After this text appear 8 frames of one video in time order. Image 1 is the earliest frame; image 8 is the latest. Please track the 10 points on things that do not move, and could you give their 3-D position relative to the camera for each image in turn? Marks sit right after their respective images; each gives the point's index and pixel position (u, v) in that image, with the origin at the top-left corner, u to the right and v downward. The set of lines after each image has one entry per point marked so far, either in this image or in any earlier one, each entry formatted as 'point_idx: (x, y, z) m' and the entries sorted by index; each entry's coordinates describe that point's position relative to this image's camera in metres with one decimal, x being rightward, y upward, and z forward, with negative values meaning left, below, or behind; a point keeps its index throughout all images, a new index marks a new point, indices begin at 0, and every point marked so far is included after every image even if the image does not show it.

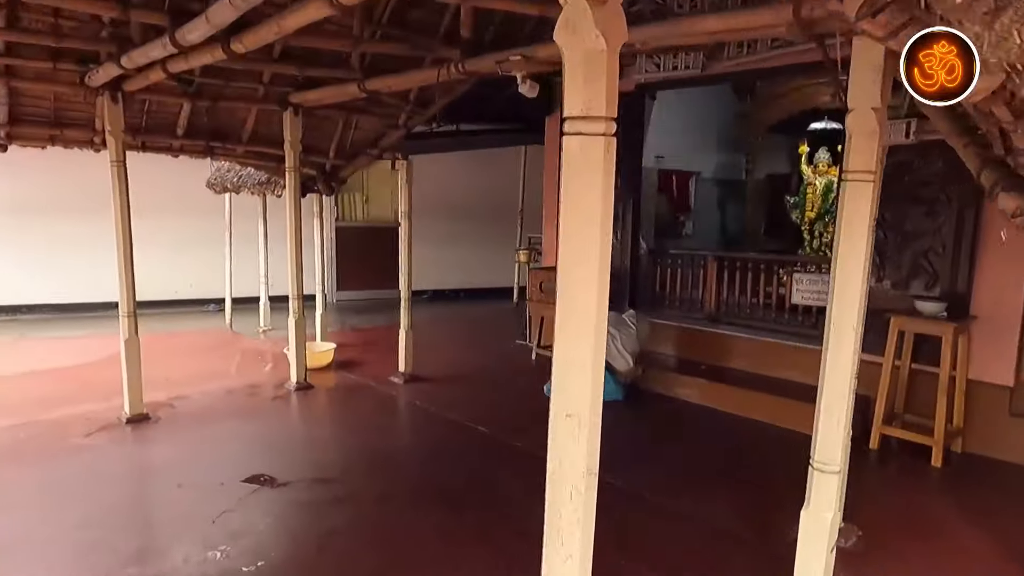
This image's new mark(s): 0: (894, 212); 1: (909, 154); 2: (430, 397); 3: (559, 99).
0: (+2.4, +0.5, +4.1) m
1: (+2.4, +0.8, +4.0) m
2: (-0.6, -0.8, +4.8) m
3: (+0.4, +1.7, +6.1) m
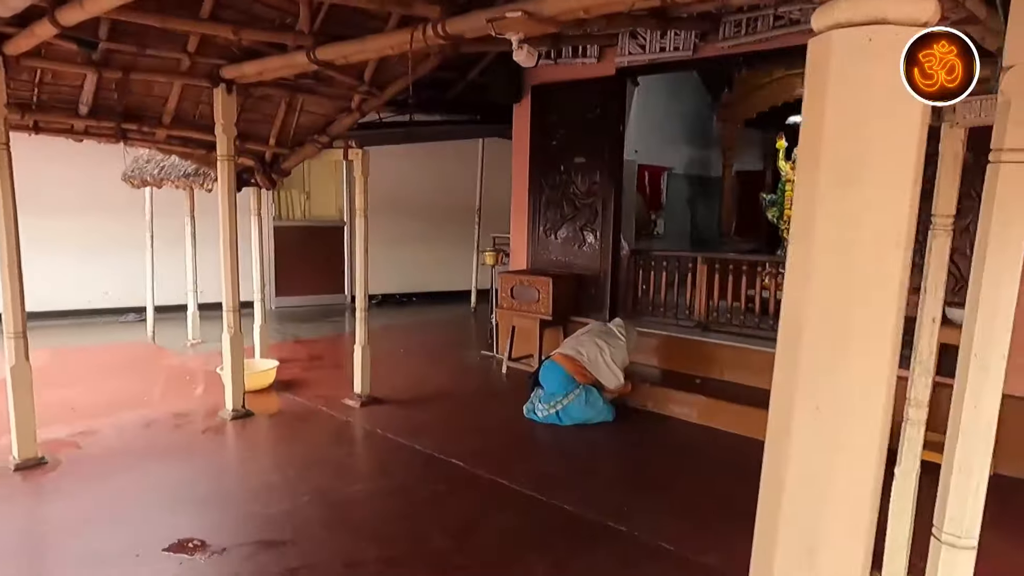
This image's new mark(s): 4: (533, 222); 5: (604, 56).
0: (+2.3, +0.4, +3.7) m
1: (+2.3, +0.8, +3.7) m
2: (-0.8, -0.9, +4.2) m
3: (+0.1, +1.7, +5.5) m
4: (+0.2, +0.6, +5.6) m
5: (+0.7, +1.7, +5.0) m
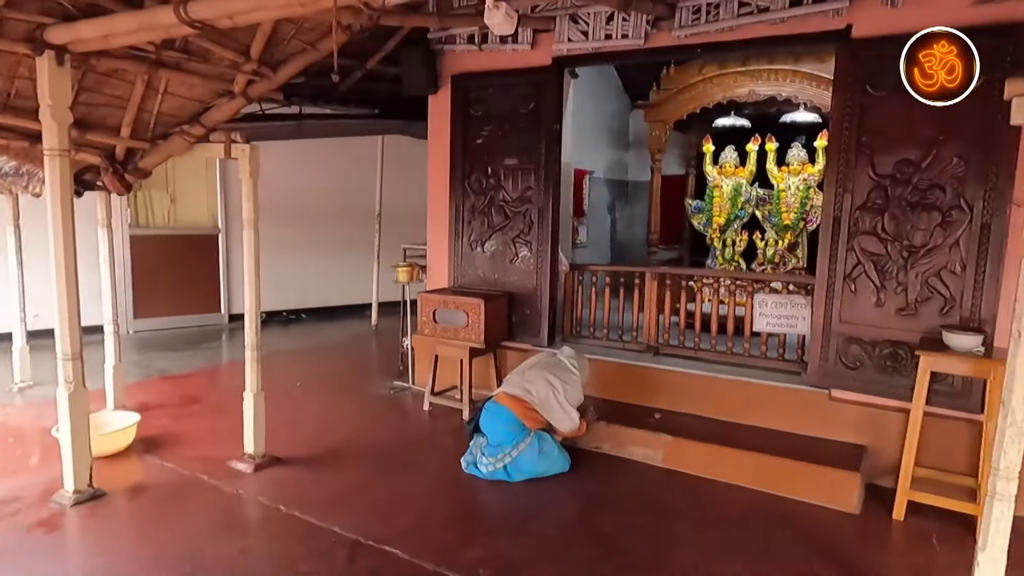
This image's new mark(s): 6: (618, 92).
0: (+2.0, +0.3, +3.4) m
1: (+2.0, +0.7, +3.3) m
2: (-1.1, -1.0, +3.3) m
3: (-0.5, +1.5, +4.8) m
4: (-0.4, +0.4, +4.8) m
5: (+0.2, +1.6, +4.4) m
6: (+1.1, +2.1, +6.9) m
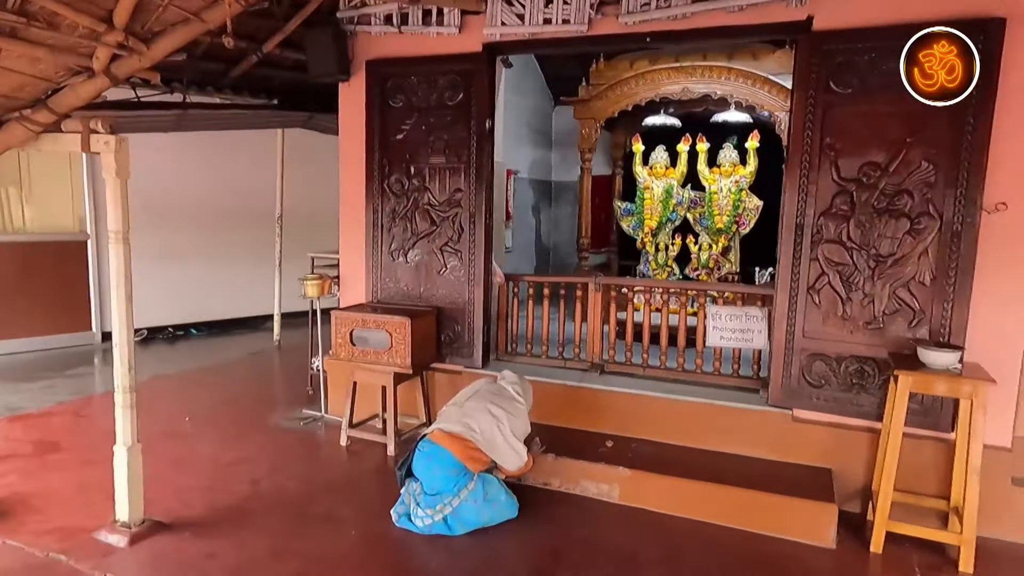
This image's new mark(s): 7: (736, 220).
0: (+1.7, +0.3, +3.1) m
1: (+1.7, +0.6, +3.1) m
2: (-1.3, -1.1, +2.6) m
3: (-1.0, +1.4, +4.2) m
4: (-0.9, +0.3, +4.2) m
5: (-0.3, +1.5, +3.9) m
6: (+0.3, +2.0, +6.5) m
7: (+1.9, +0.6, +5.5) m
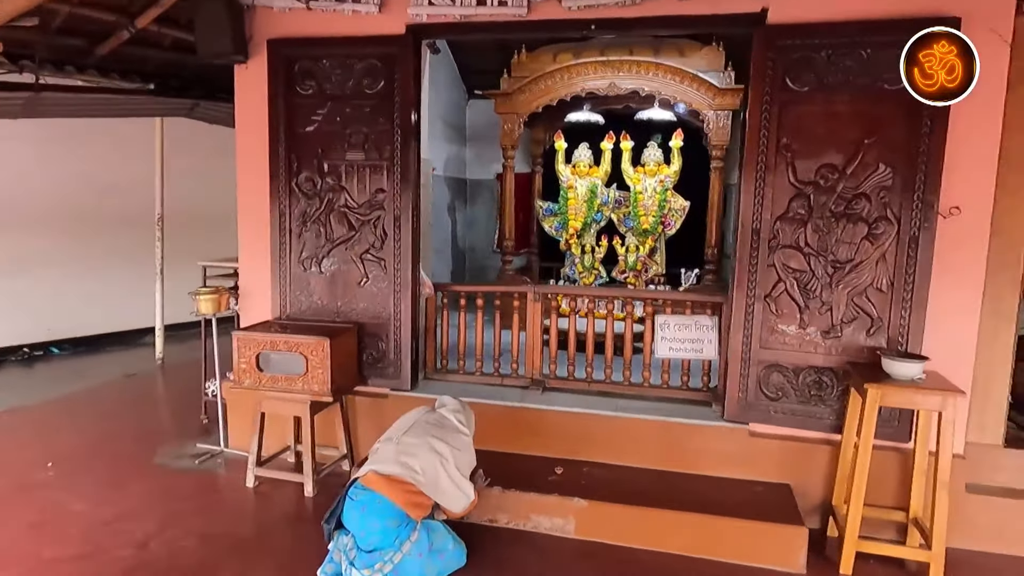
0: (+1.4, +0.2, +3.0) m
1: (+1.5, +0.6, +3.0) m
2: (-1.4, -1.2, +2.1) m
3: (-1.4, +1.4, +3.6) m
4: (-1.3, +0.2, +3.7) m
5: (-0.6, +1.5, +3.4) m
6: (-0.5, +1.9, +6.1) m
7: (+1.2, +0.5, +5.4) m
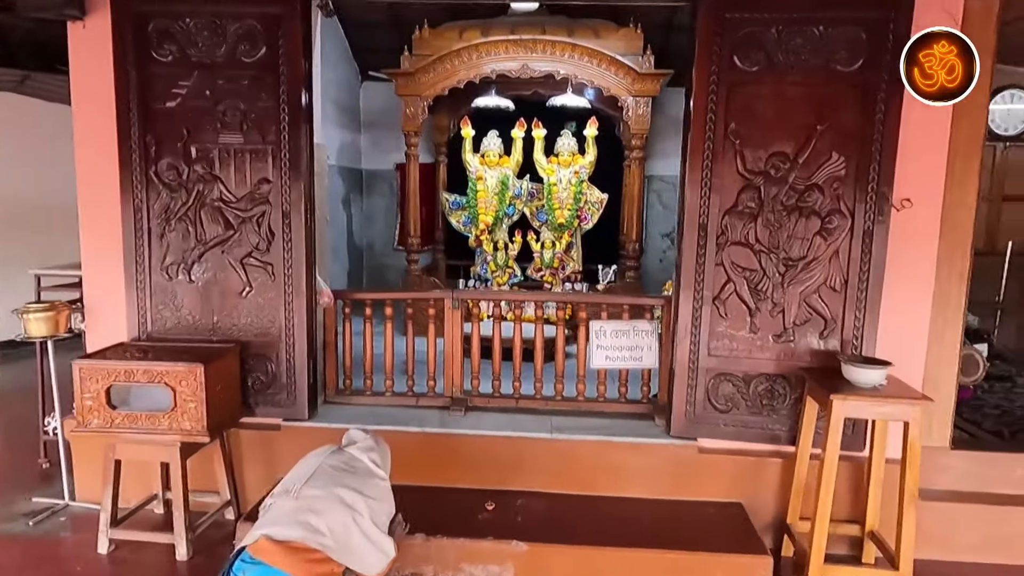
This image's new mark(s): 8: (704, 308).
0: (+1.1, +0.2, +2.7) m
1: (+1.1, +0.6, +2.7) m
2: (-1.5, -1.3, +1.4) m
3: (-1.8, +1.3, +2.9) m
4: (-1.7, +0.2, +3.0) m
5: (-1.0, +1.4, +2.8) m
6: (-1.4, +1.9, +5.5) m
7: (+0.5, +0.6, +5.0) m
8: (+0.8, -0.1, +2.8) m
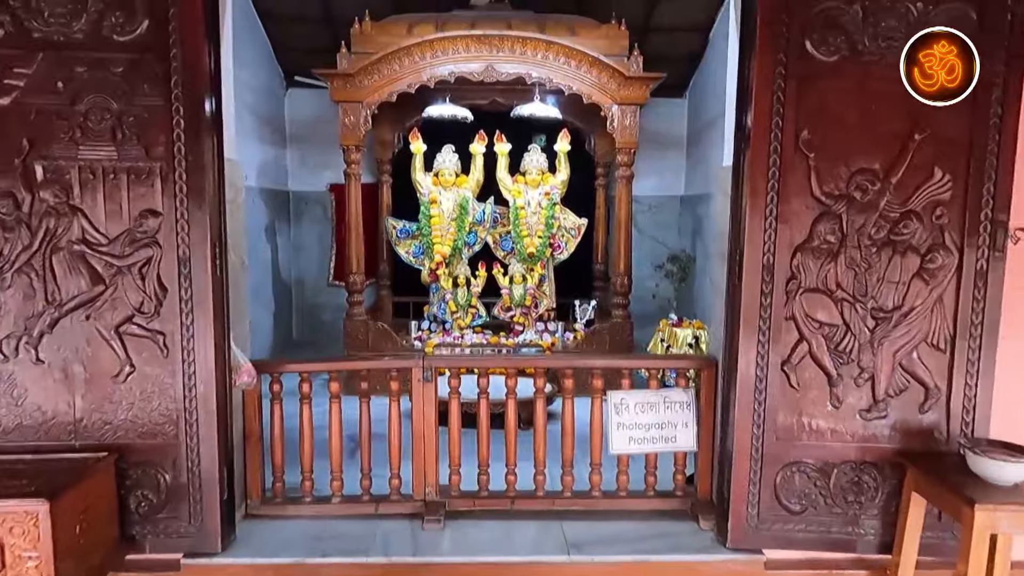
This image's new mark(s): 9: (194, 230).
0: (+1.1, 0.0, +2.1) m
1: (+1.1, +0.4, +2.0) m
2: (-1.3, -1.5, +0.4) m
3: (-1.8, +1.0, +1.9) m
4: (-1.7, -0.1, +2.0) m
5: (-1.1, +1.2, +1.9) m
6: (-1.7, +1.6, +4.6) m
7: (+0.3, +0.3, +4.3) m
8: (+0.8, -0.3, +2.1) m
9: (-1.0, +0.2, +2.0) m
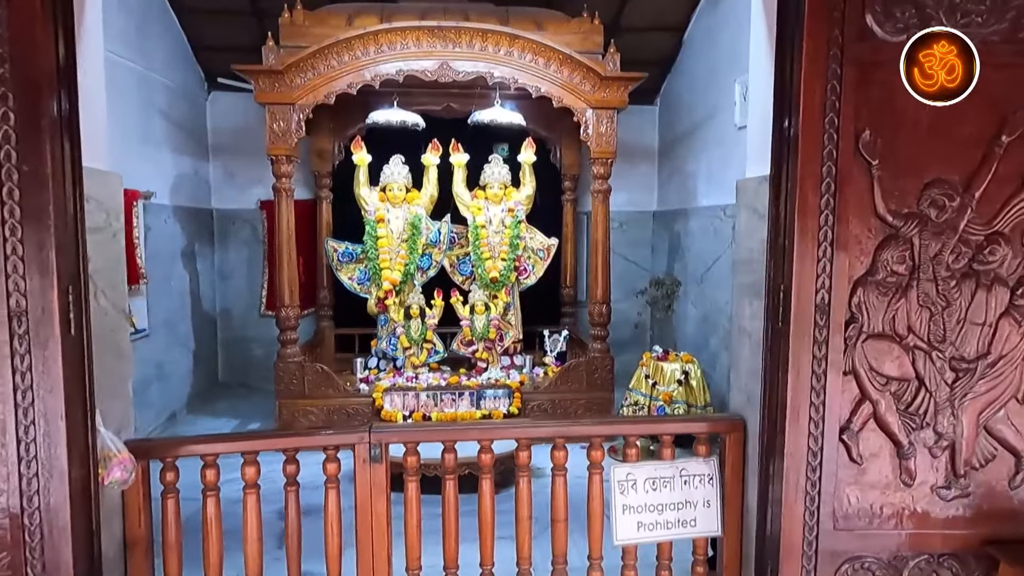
0: (+1.0, -0.1, +1.6) m
1: (+1.1, +0.3, +1.6) m
2: (-1.2, -1.6, -0.3) m
3: (-1.9, +0.9, +1.3) m
4: (-1.7, -0.2, +1.3) m
5: (-1.1, +1.0, +1.3) m
6: (-2.0, +1.4, +3.9) m
7: (0.0, +0.1, +3.8) m
8: (+0.8, -0.4, +1.6) m
9: (-1.0, 0.0, +1.4) m
